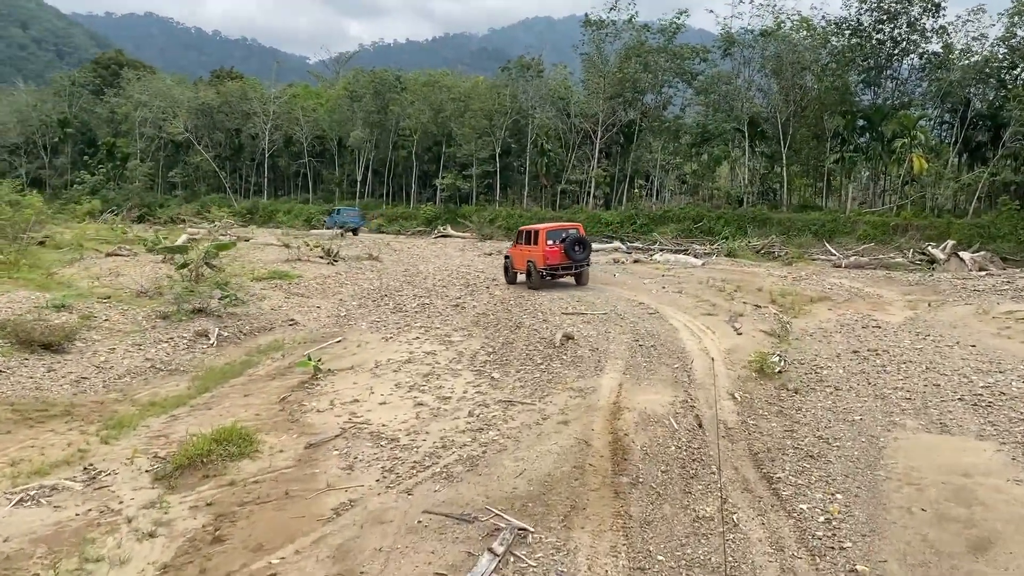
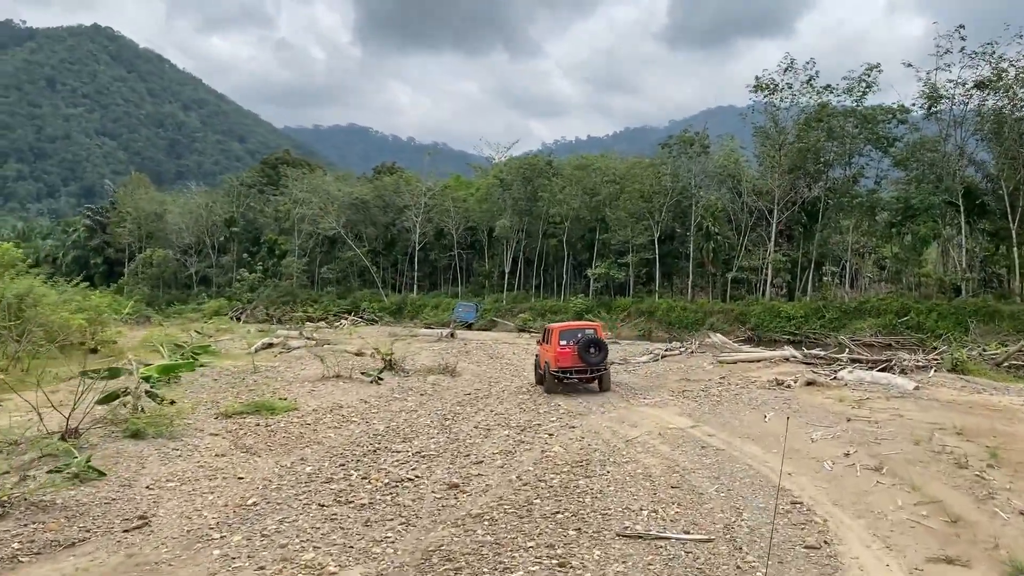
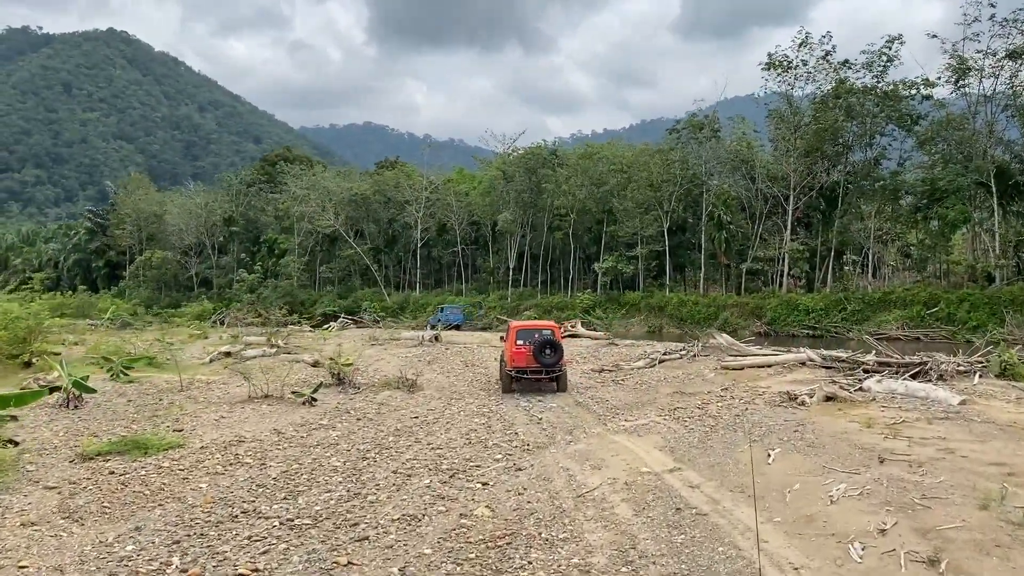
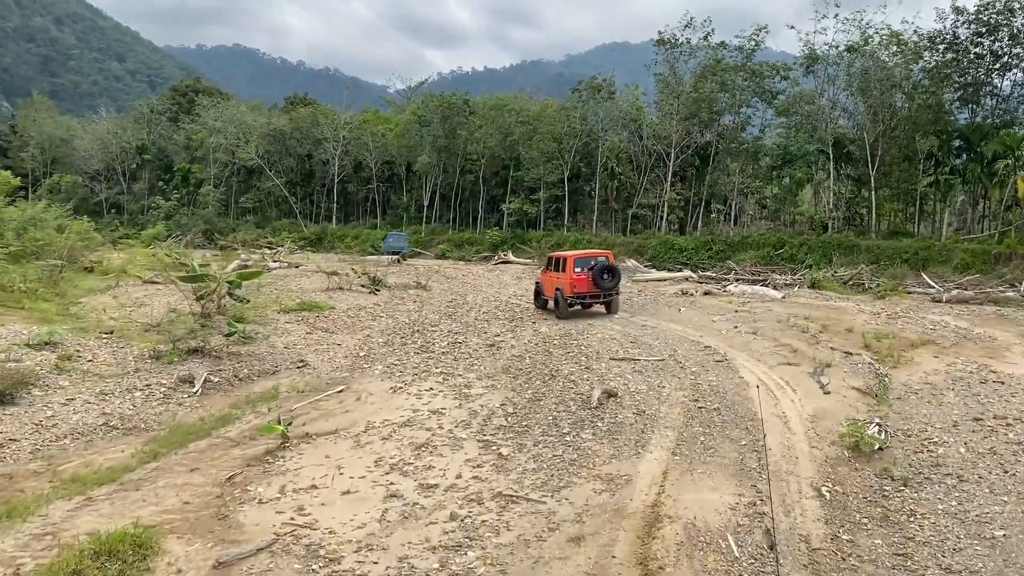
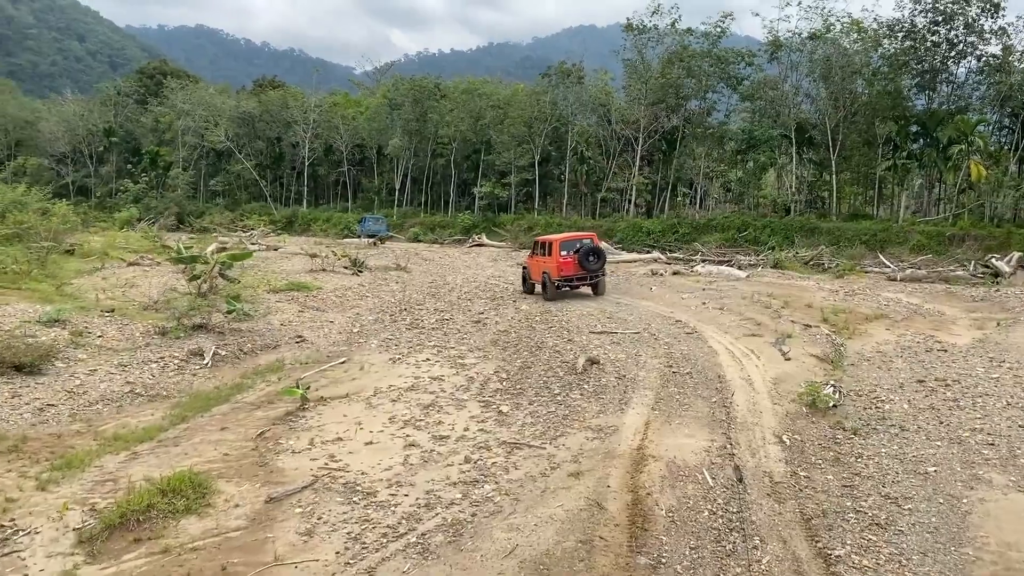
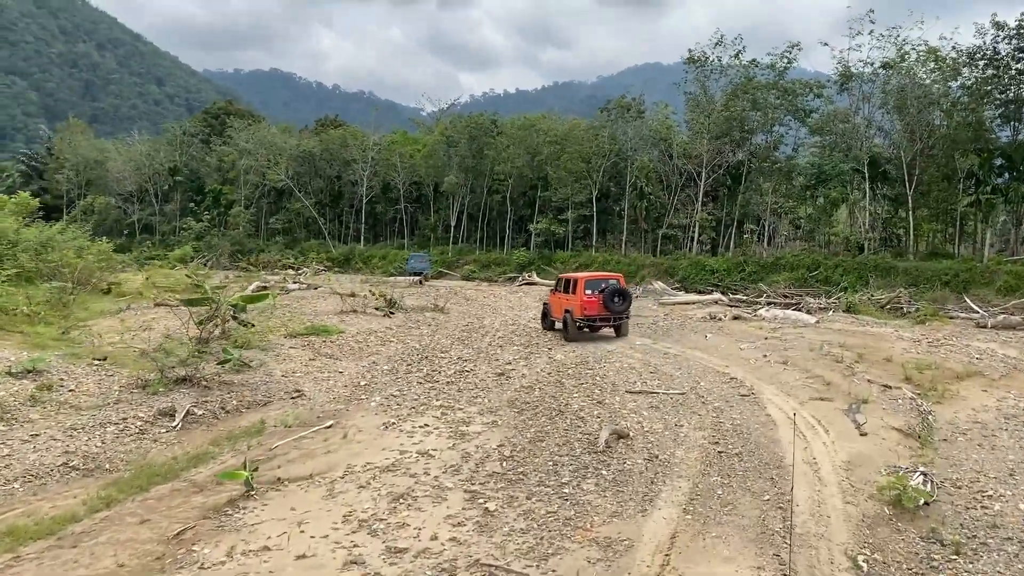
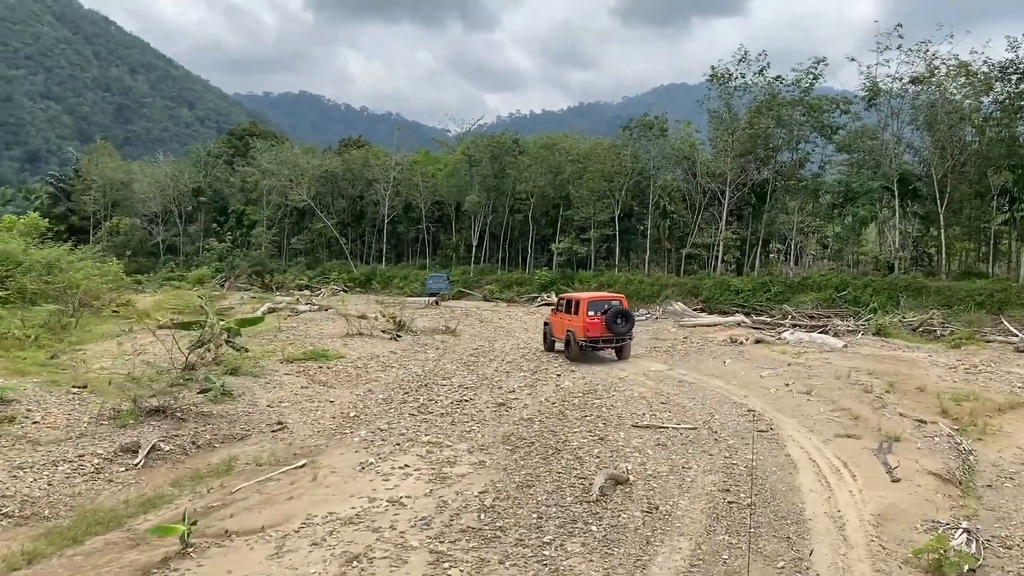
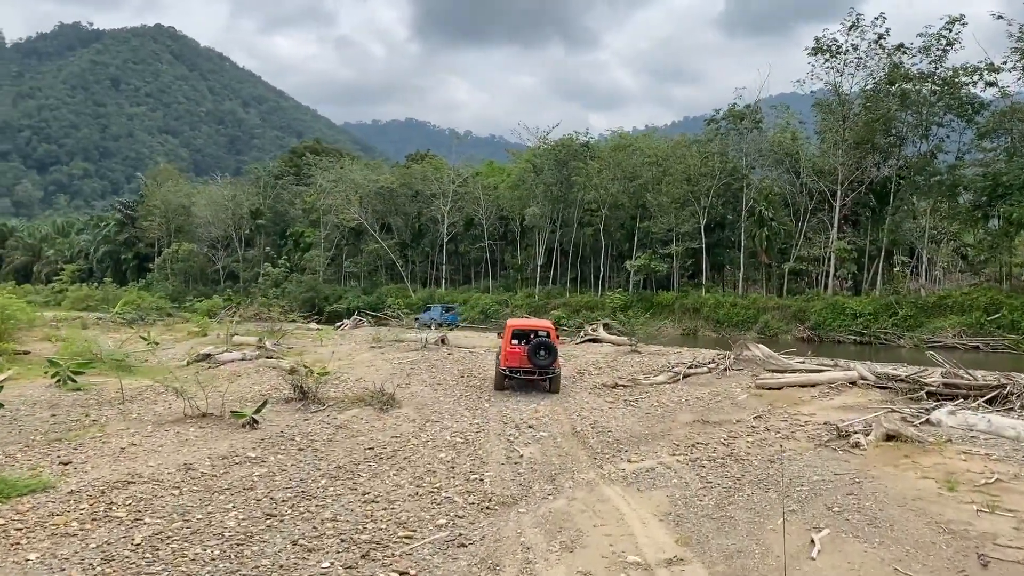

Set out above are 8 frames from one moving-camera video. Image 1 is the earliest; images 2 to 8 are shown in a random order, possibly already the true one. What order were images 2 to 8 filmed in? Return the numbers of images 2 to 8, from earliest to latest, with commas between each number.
5, 4, 6, 7, 2, 3, 8
